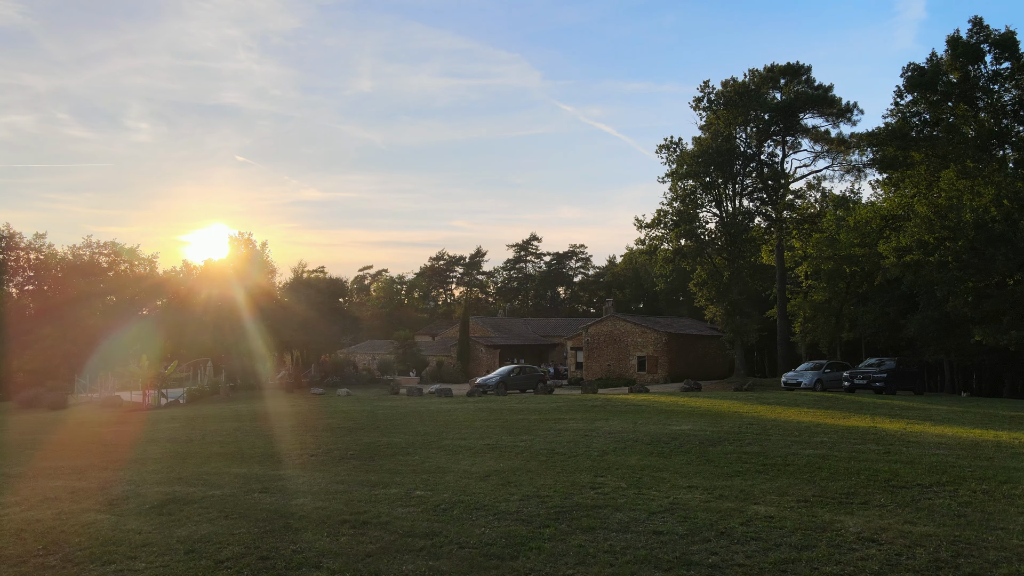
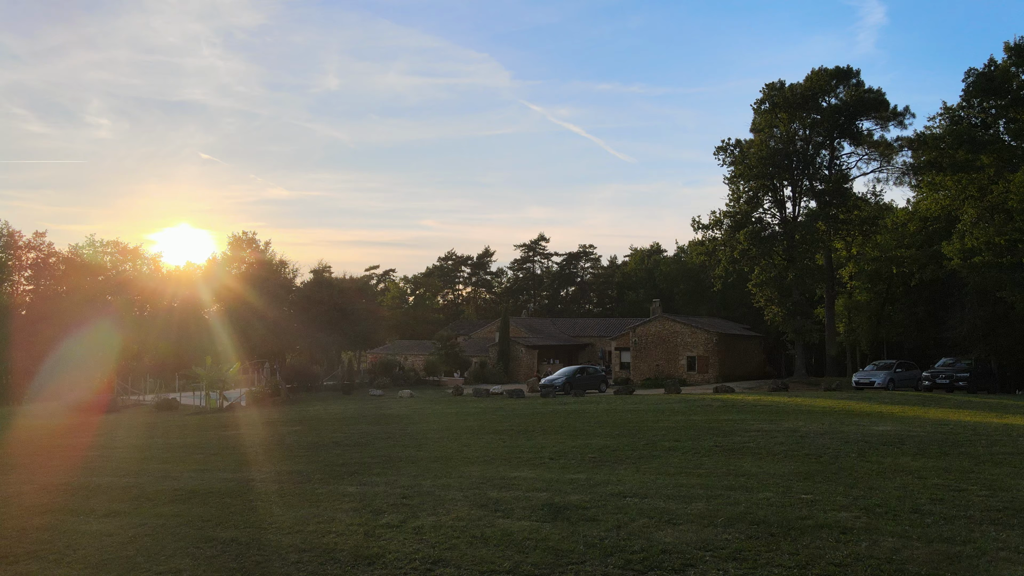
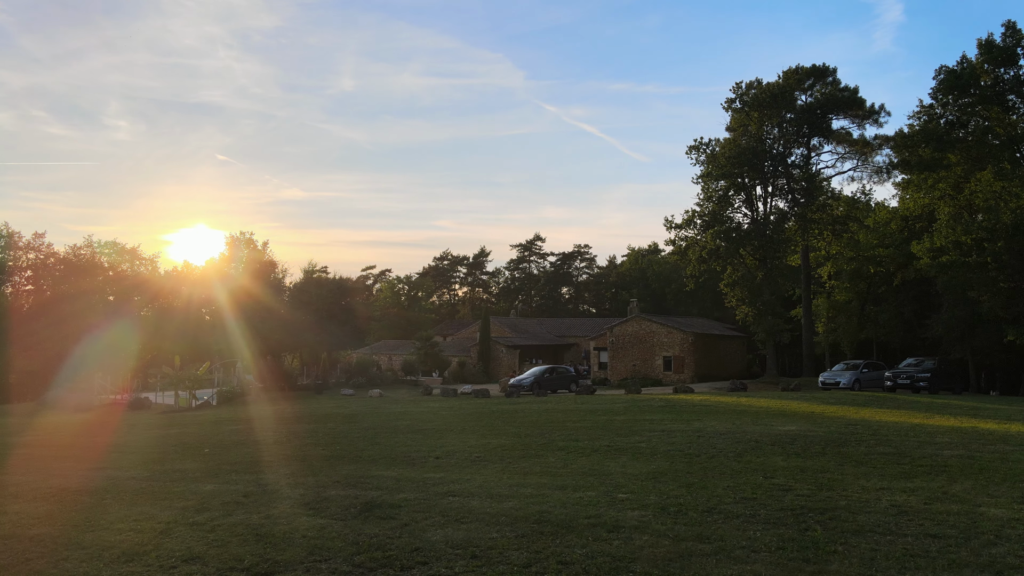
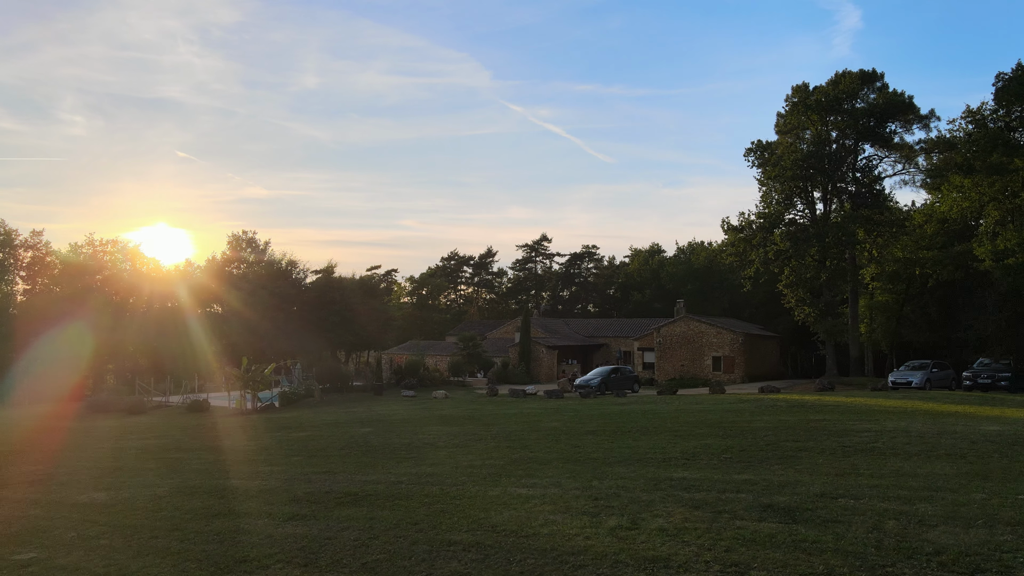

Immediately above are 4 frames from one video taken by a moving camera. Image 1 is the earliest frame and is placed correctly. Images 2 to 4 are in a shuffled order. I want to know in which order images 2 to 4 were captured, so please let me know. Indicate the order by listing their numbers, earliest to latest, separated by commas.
3, 2, 4
